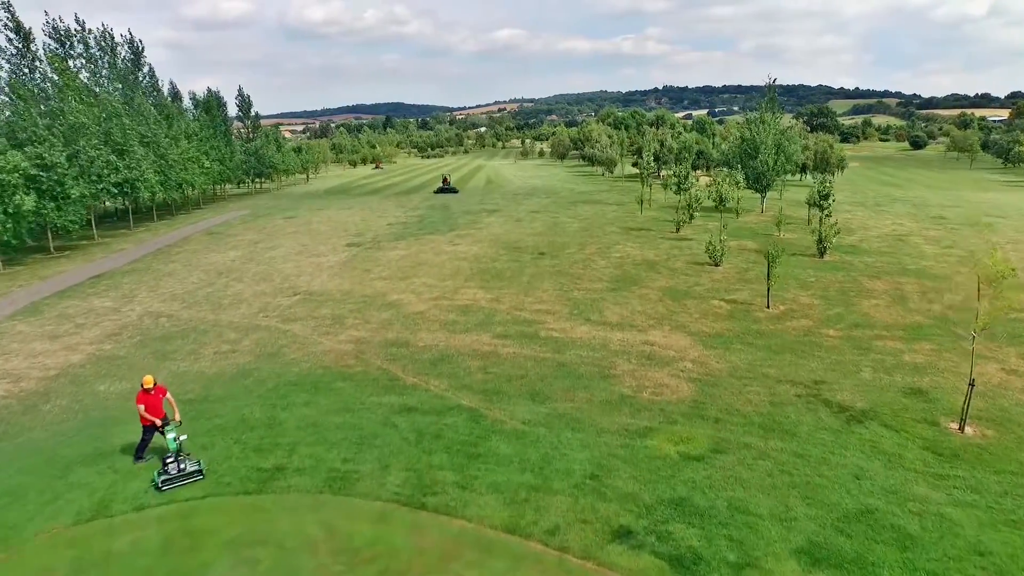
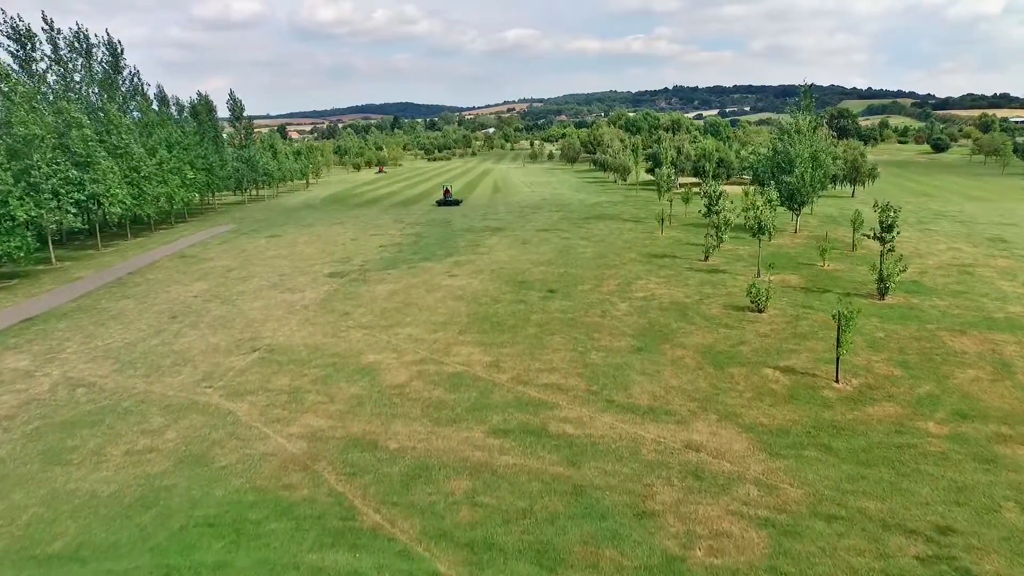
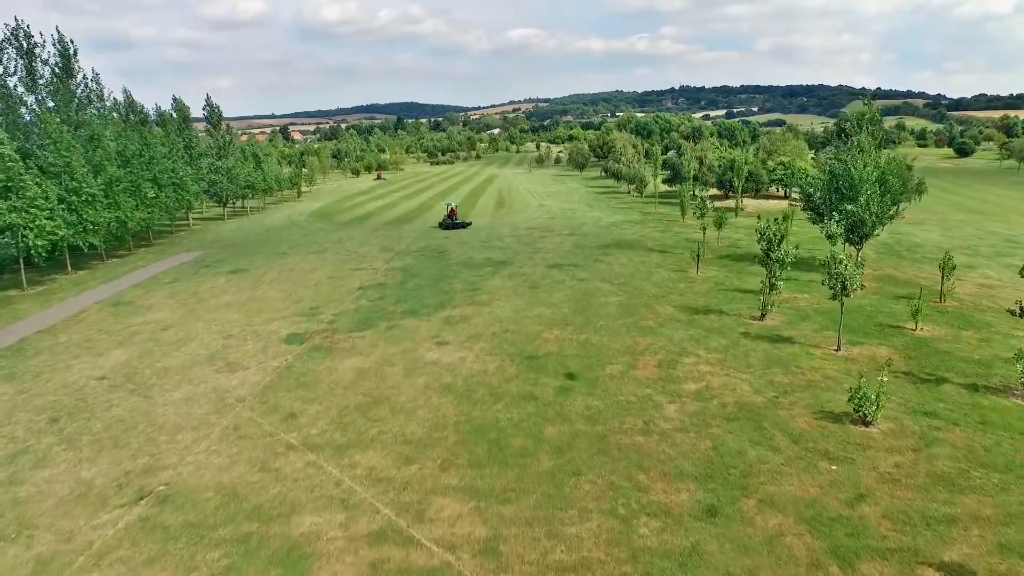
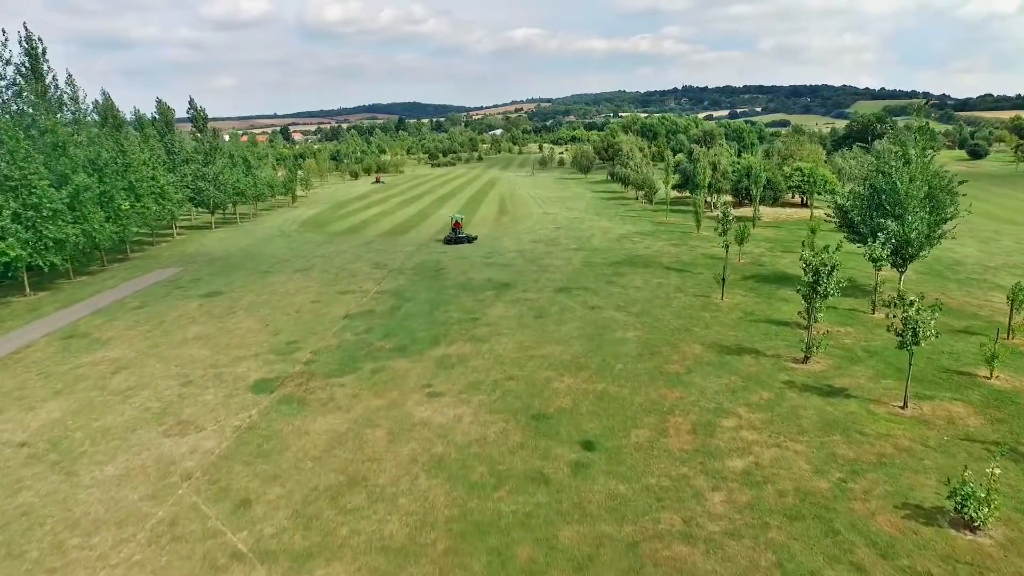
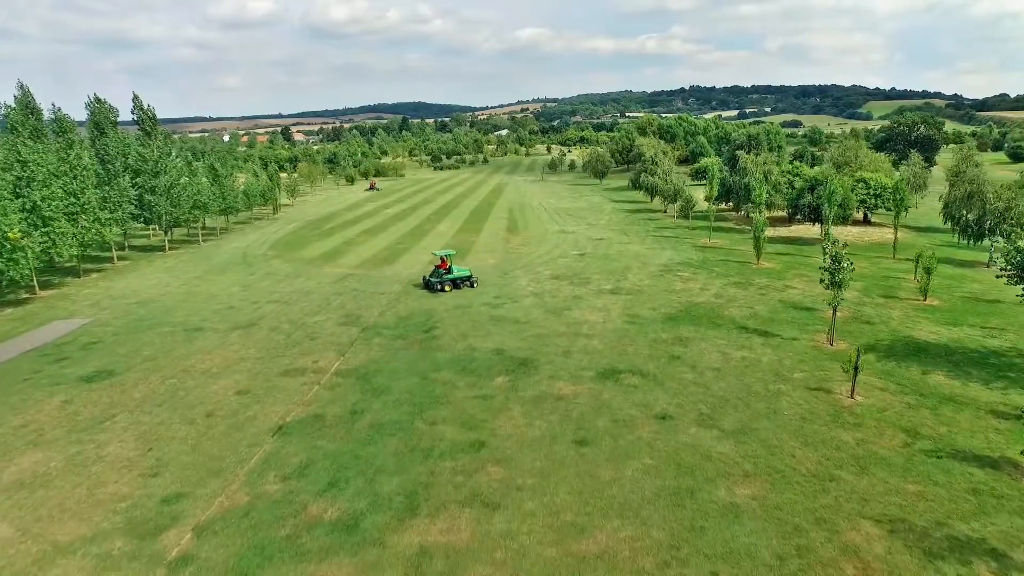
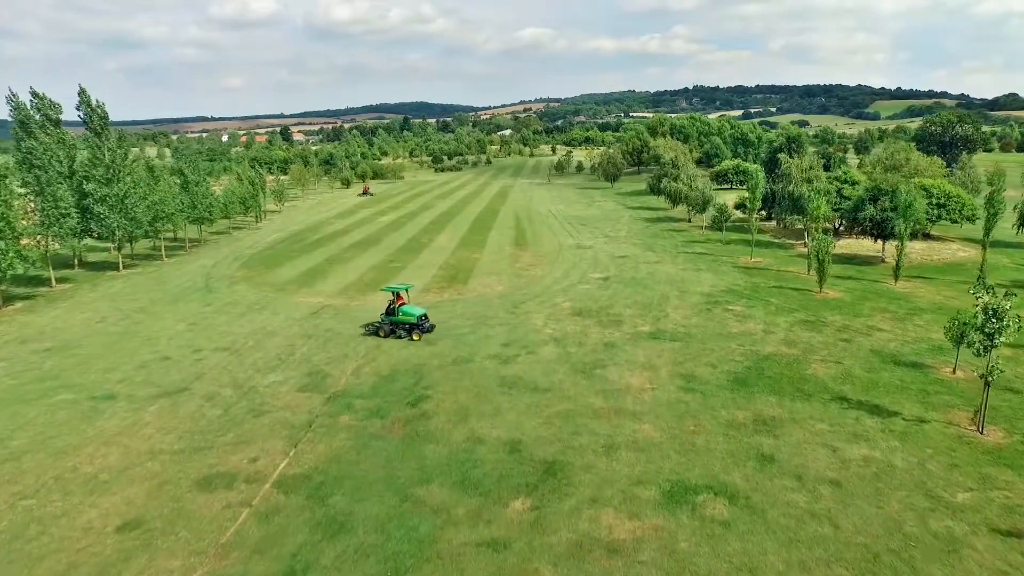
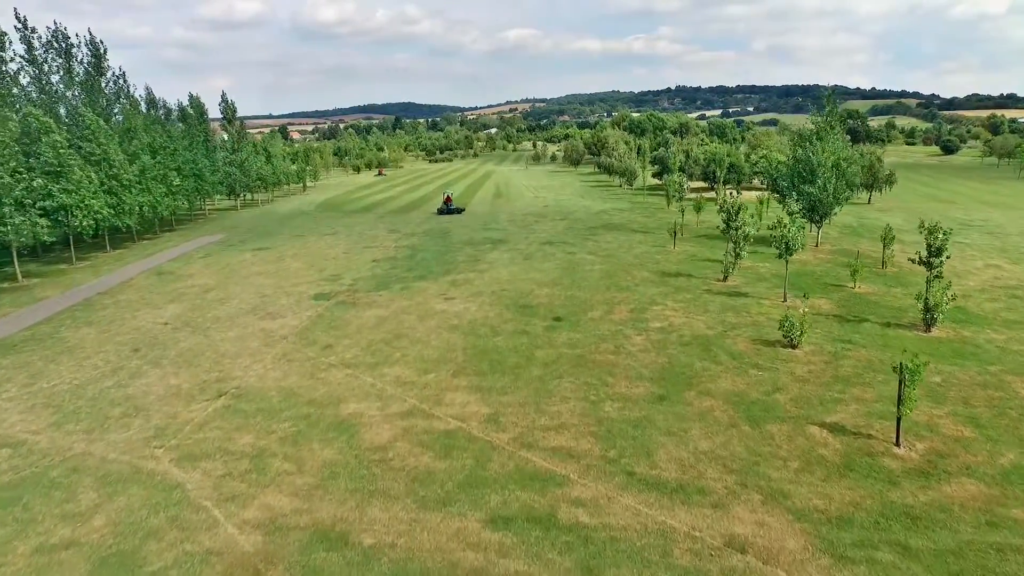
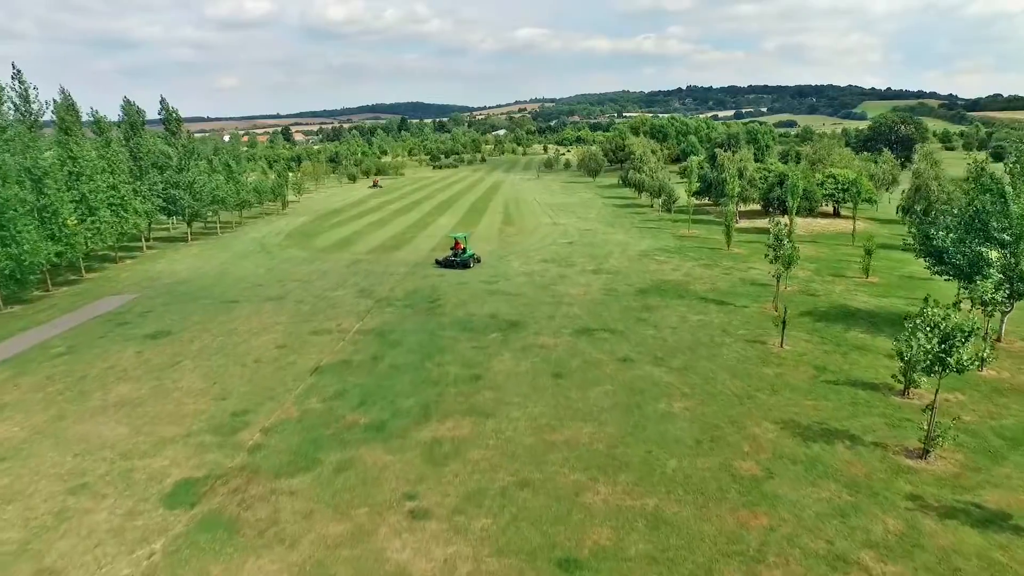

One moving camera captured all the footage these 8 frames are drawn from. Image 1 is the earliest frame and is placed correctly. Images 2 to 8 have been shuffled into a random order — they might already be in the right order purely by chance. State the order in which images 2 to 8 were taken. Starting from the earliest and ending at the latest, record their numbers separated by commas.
2, 7, 3, 4, 8, 5, 6
